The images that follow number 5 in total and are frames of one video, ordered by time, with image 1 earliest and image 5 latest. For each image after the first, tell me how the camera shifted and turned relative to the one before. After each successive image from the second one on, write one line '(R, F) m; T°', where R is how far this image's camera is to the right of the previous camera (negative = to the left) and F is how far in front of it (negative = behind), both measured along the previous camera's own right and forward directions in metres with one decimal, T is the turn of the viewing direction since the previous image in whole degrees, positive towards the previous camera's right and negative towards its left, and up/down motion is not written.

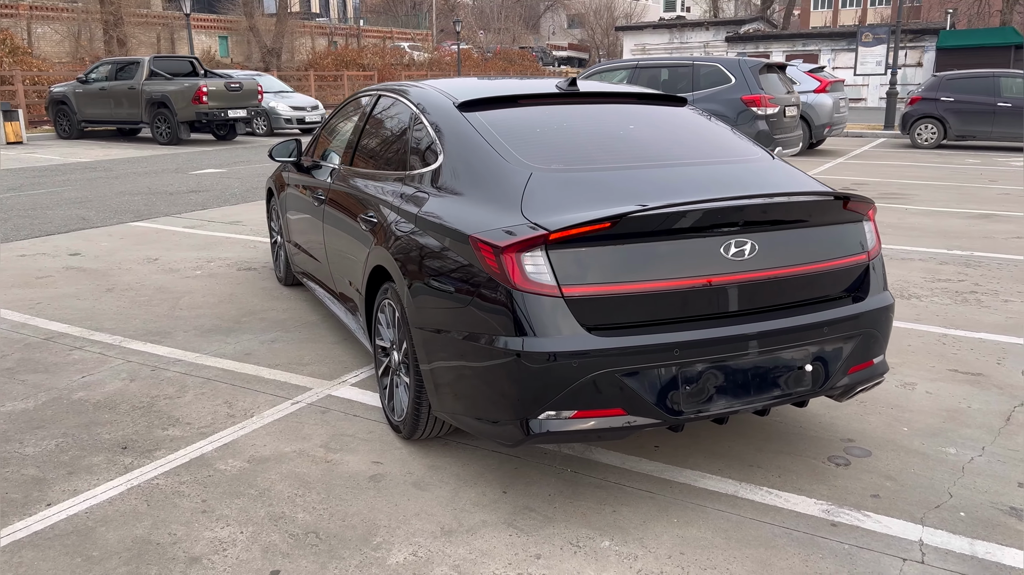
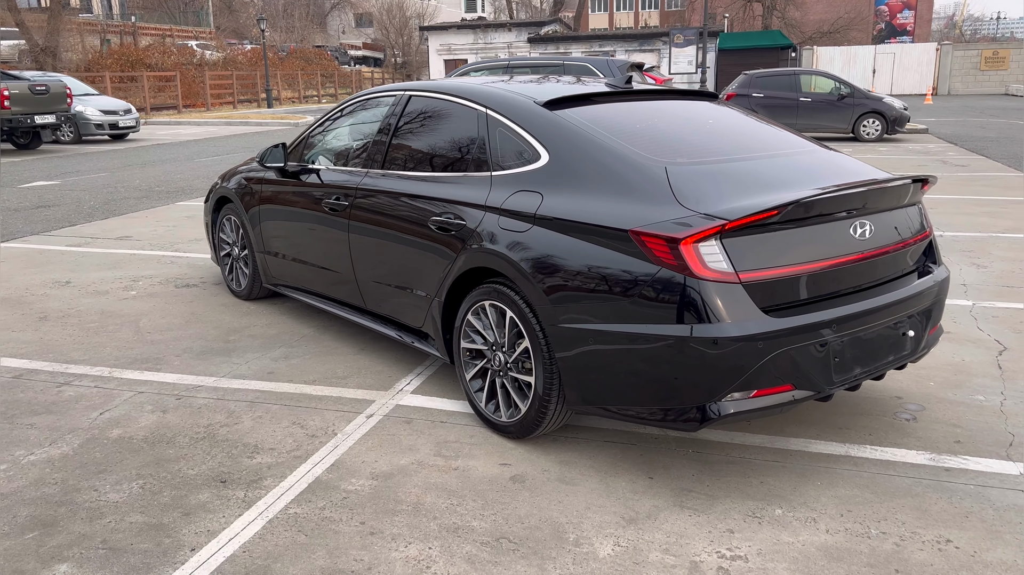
(-1.3, +0.1) m; +14°
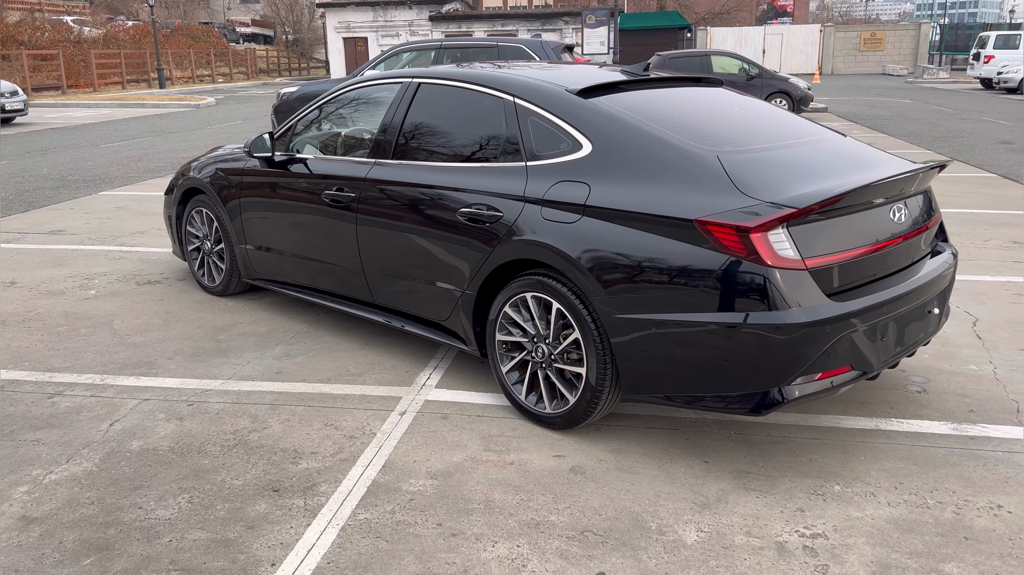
(-0.6, +0.1) m; +7°
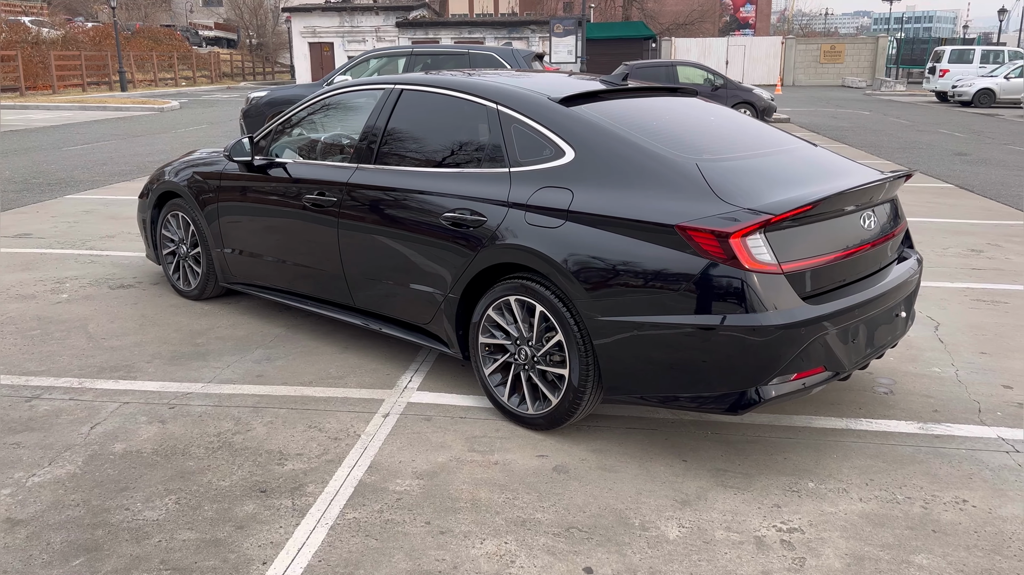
(-0.1, -0.1) m; +2°
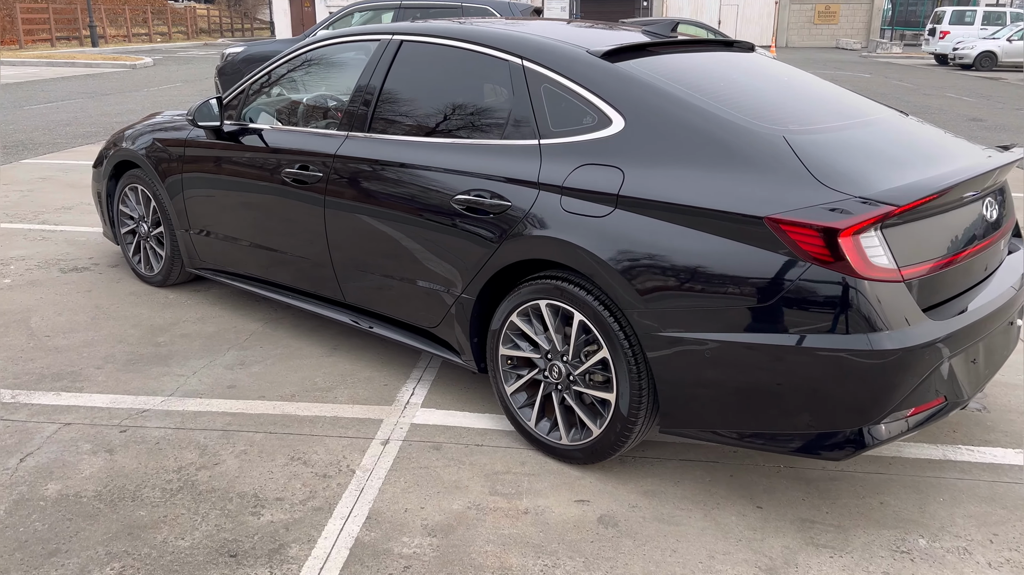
(-0.2, +0.7) m; +1°
